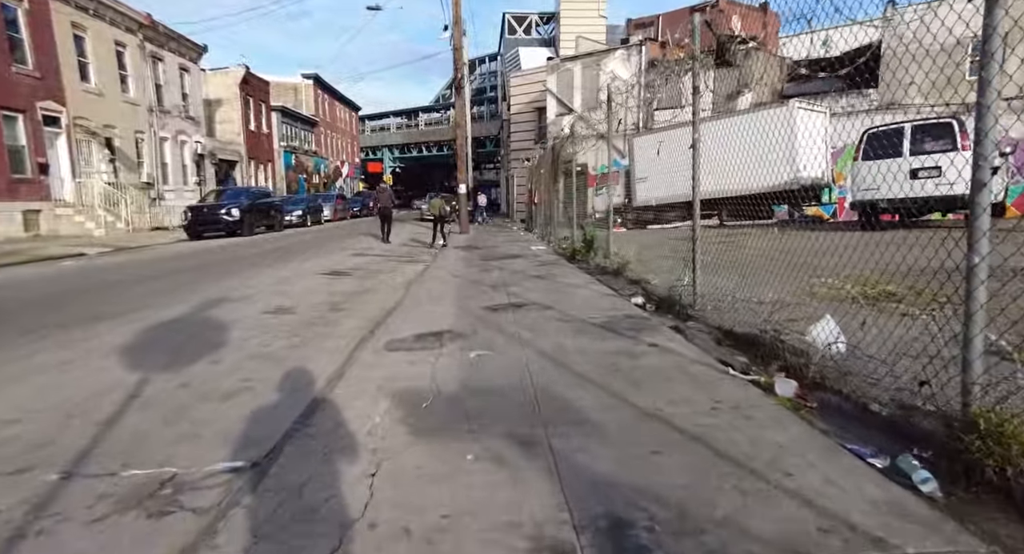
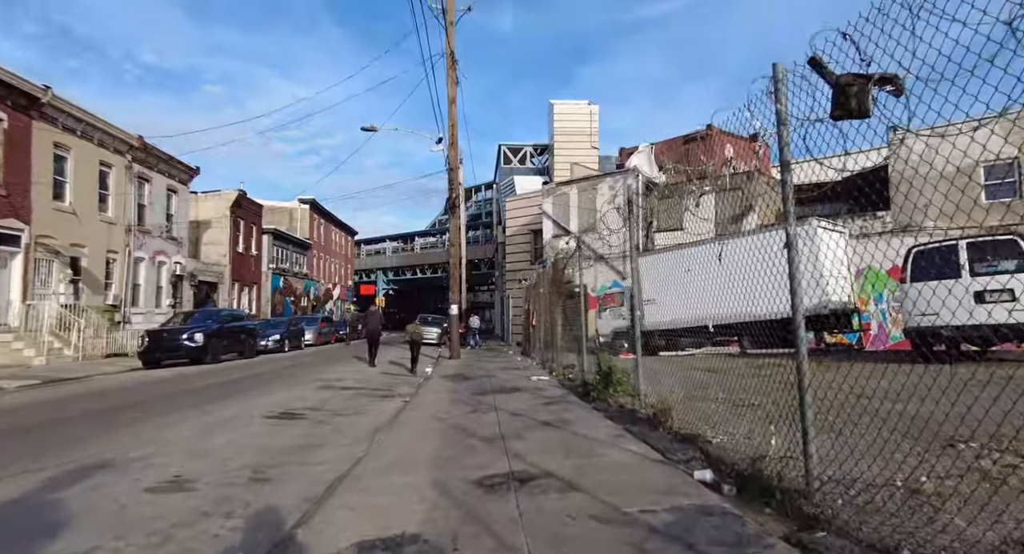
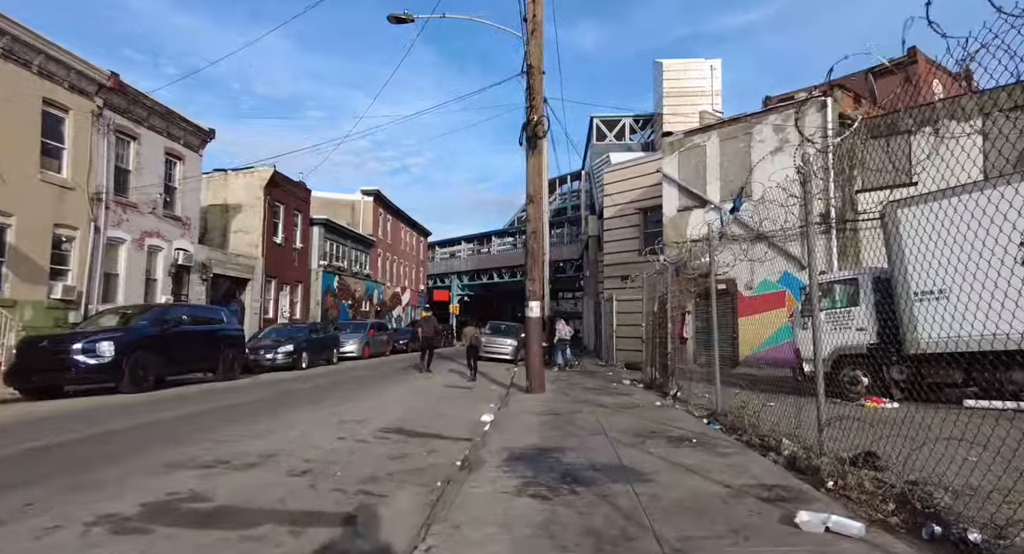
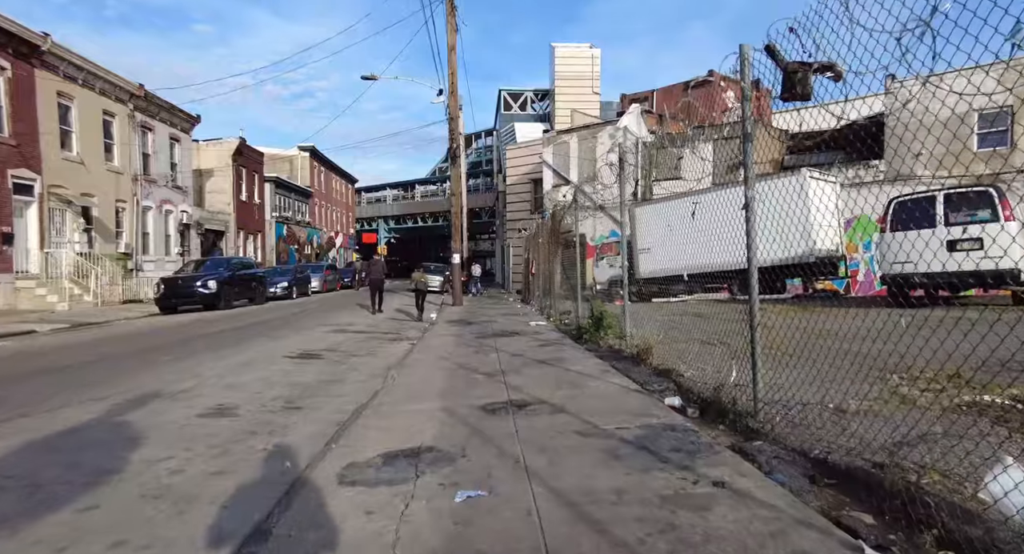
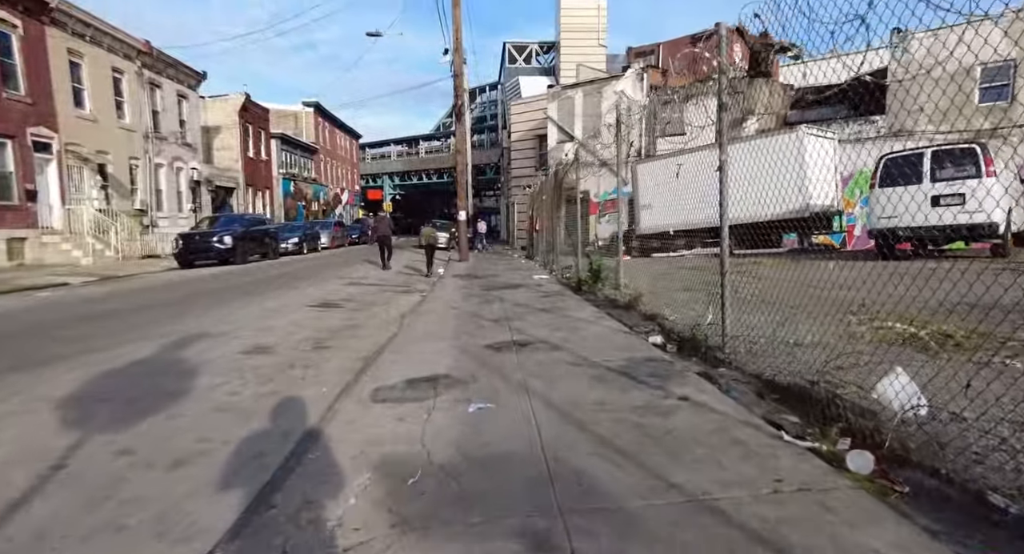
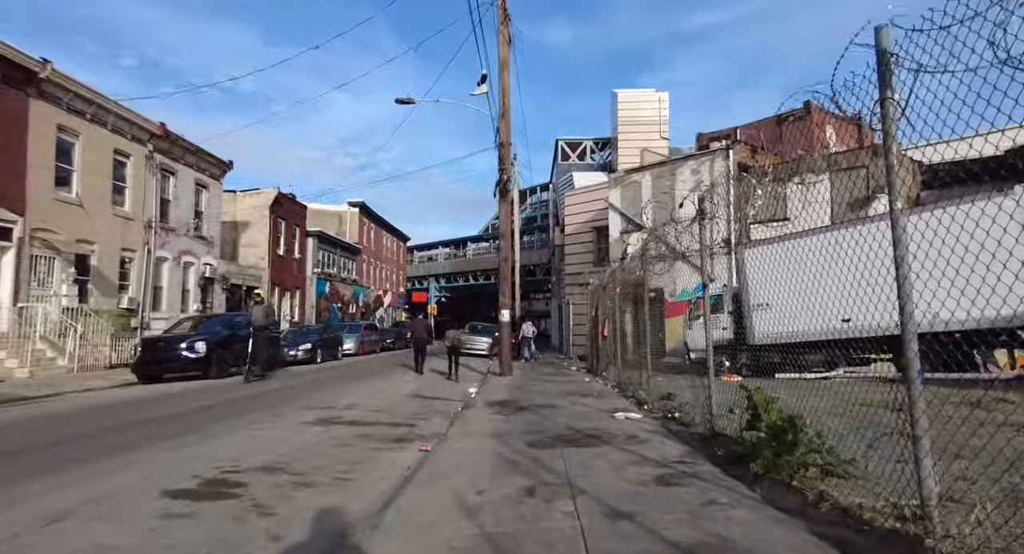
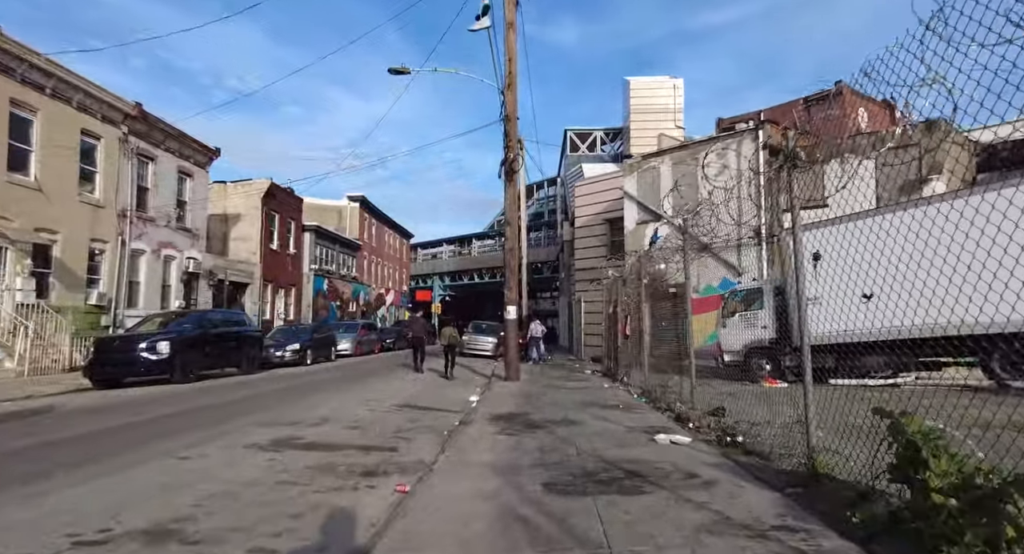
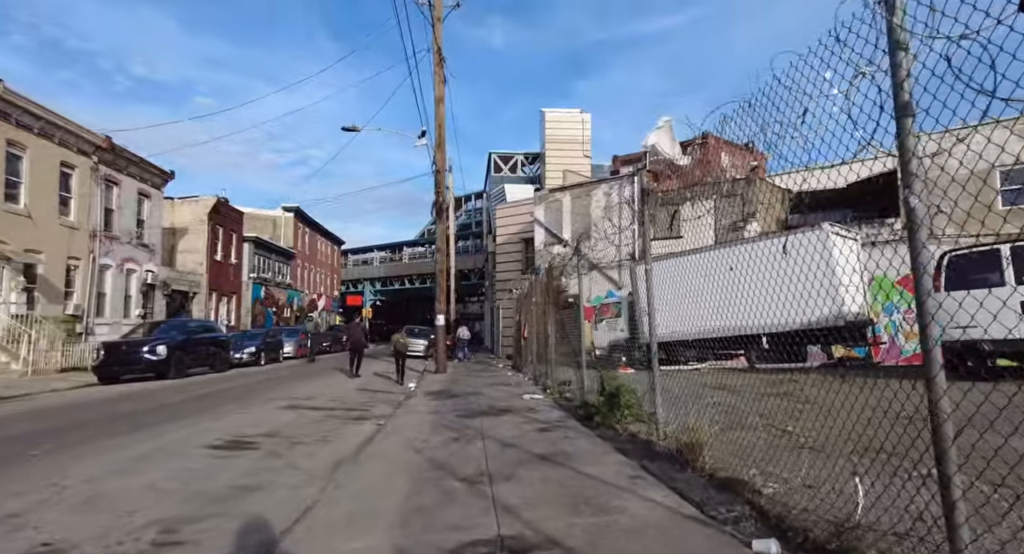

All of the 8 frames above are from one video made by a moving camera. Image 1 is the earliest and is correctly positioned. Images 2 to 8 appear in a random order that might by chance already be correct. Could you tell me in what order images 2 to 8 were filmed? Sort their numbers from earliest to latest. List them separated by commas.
5, 4, 2, 8, 6, 7, 3
